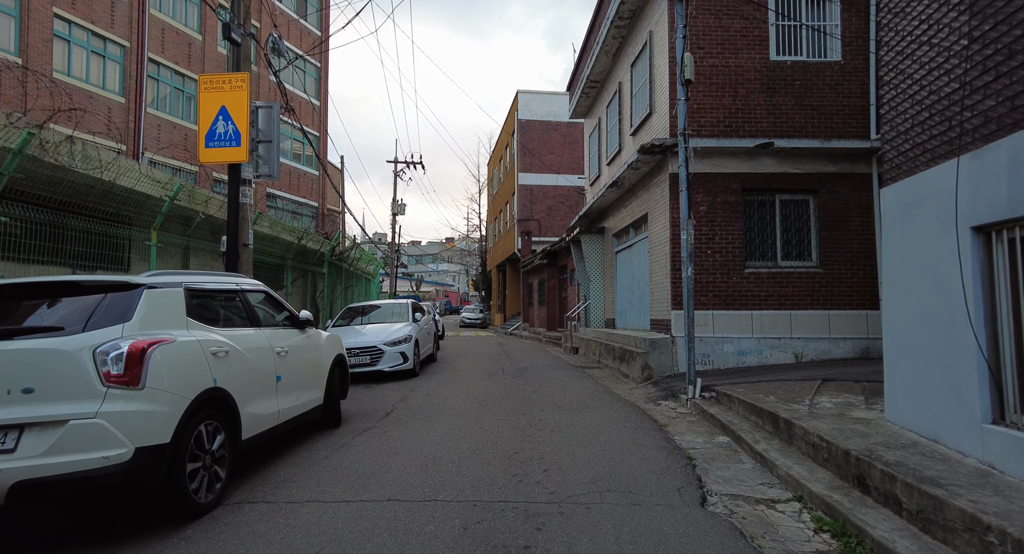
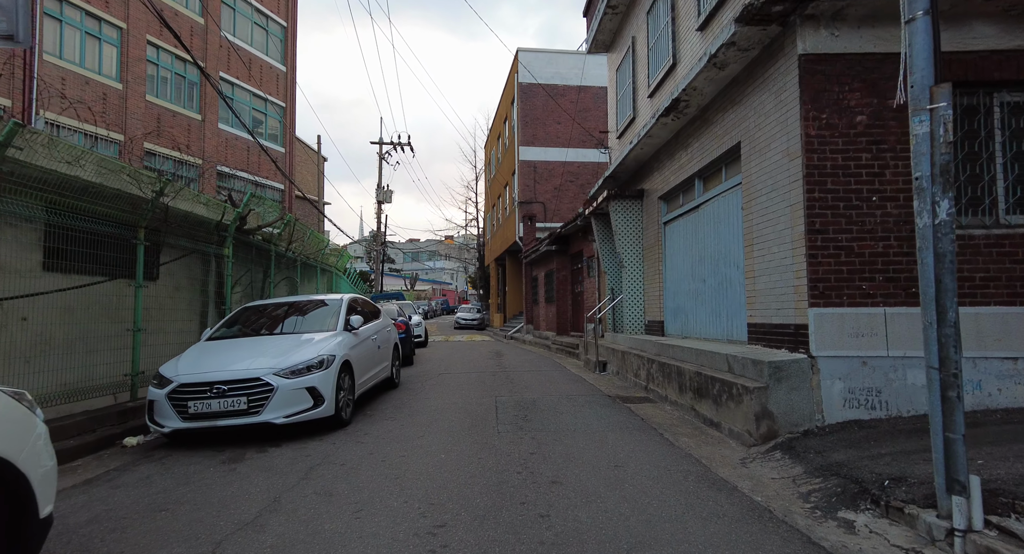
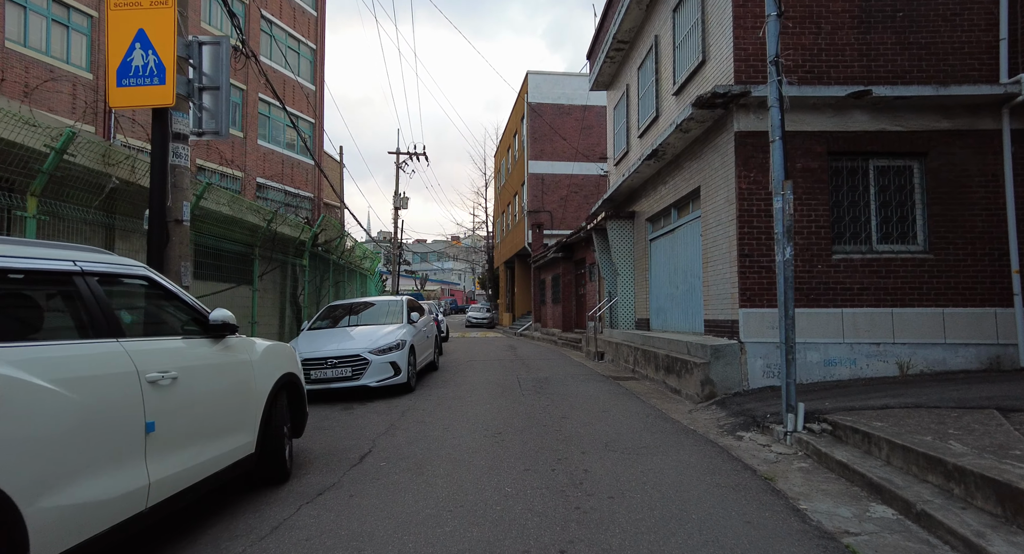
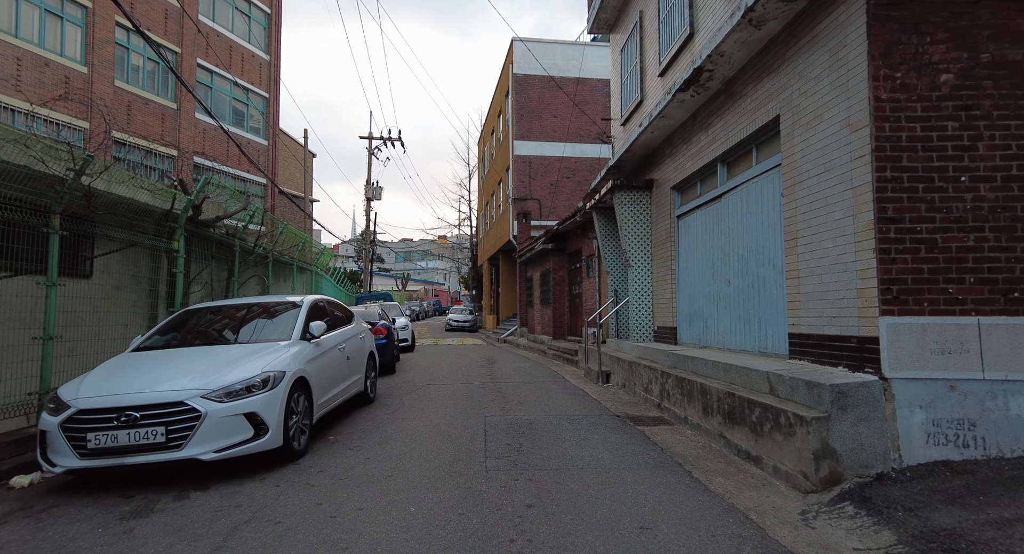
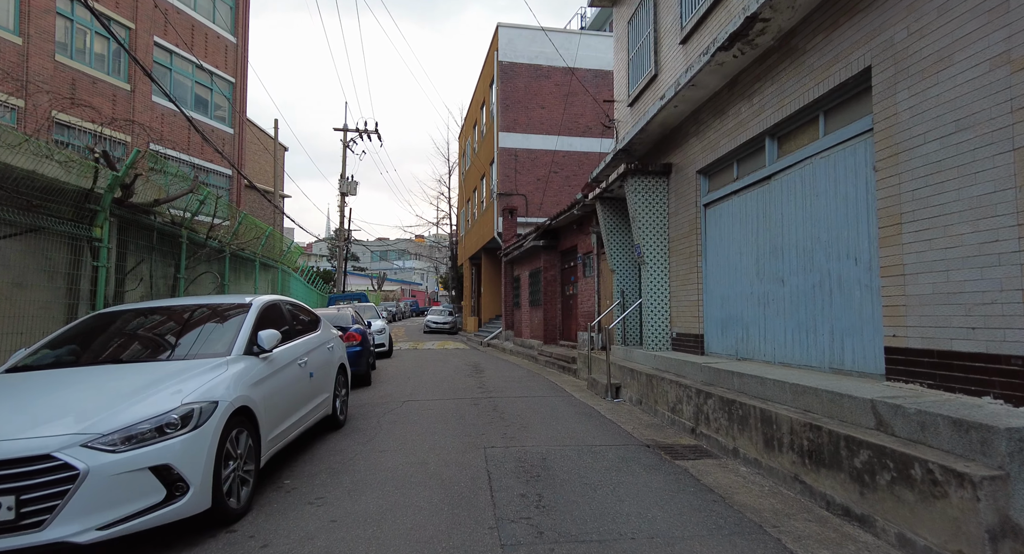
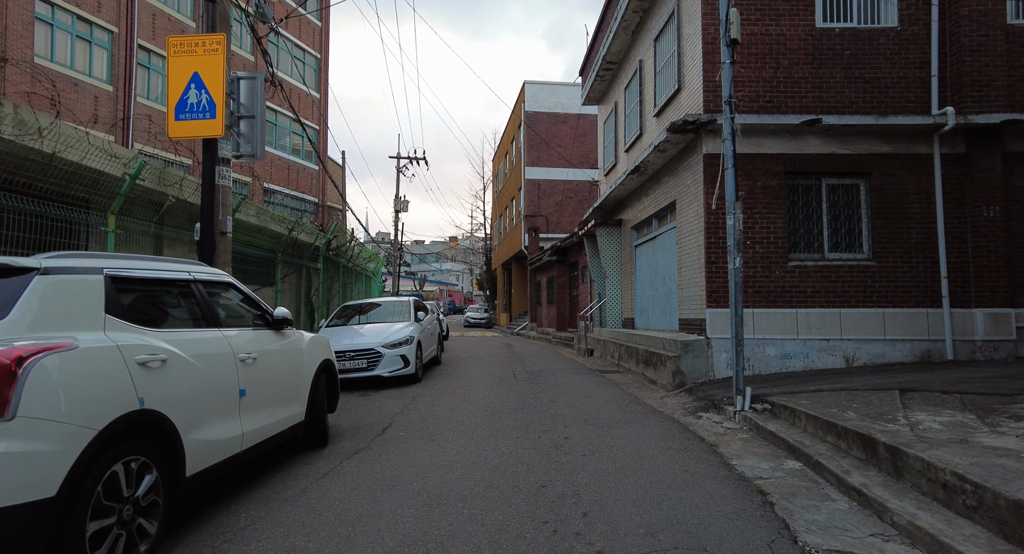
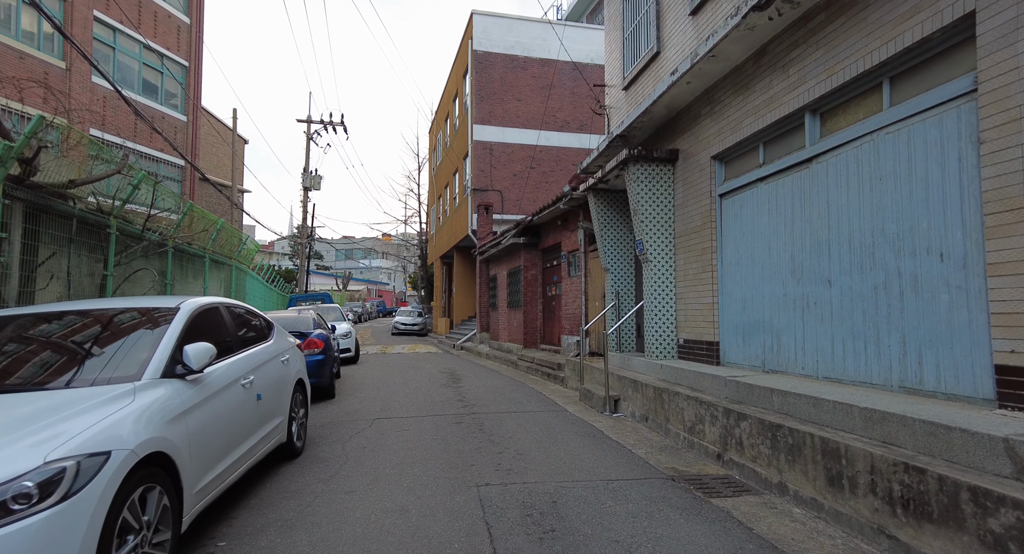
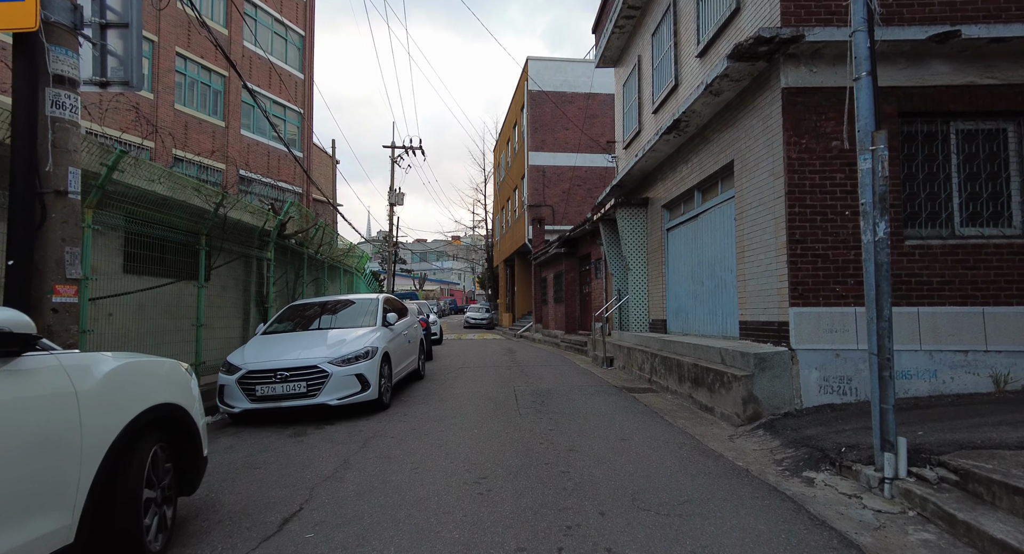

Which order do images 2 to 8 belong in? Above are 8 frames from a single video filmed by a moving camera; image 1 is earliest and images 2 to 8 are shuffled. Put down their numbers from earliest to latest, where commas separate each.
6, 3, 8, 2, 4, 5, 7
